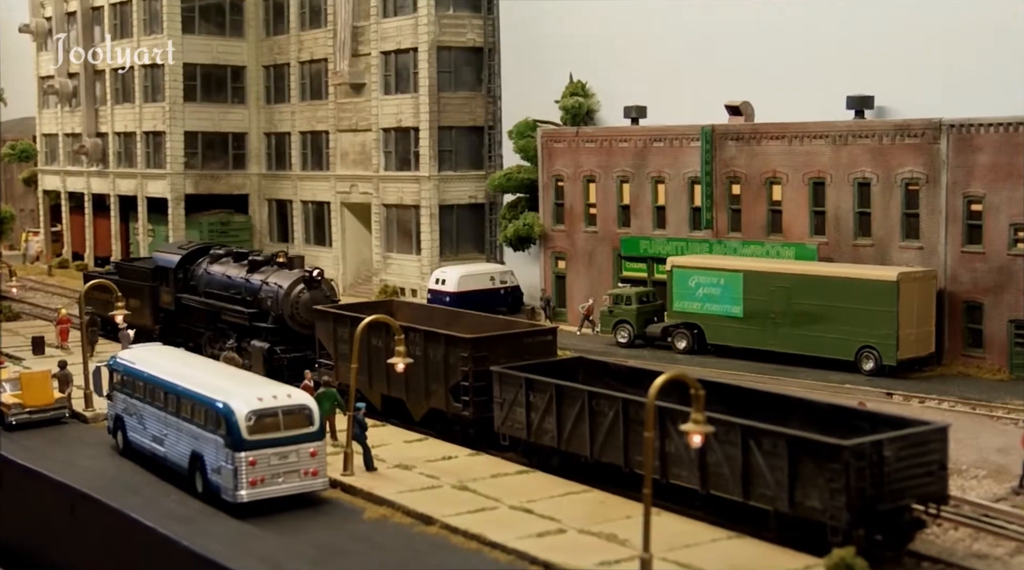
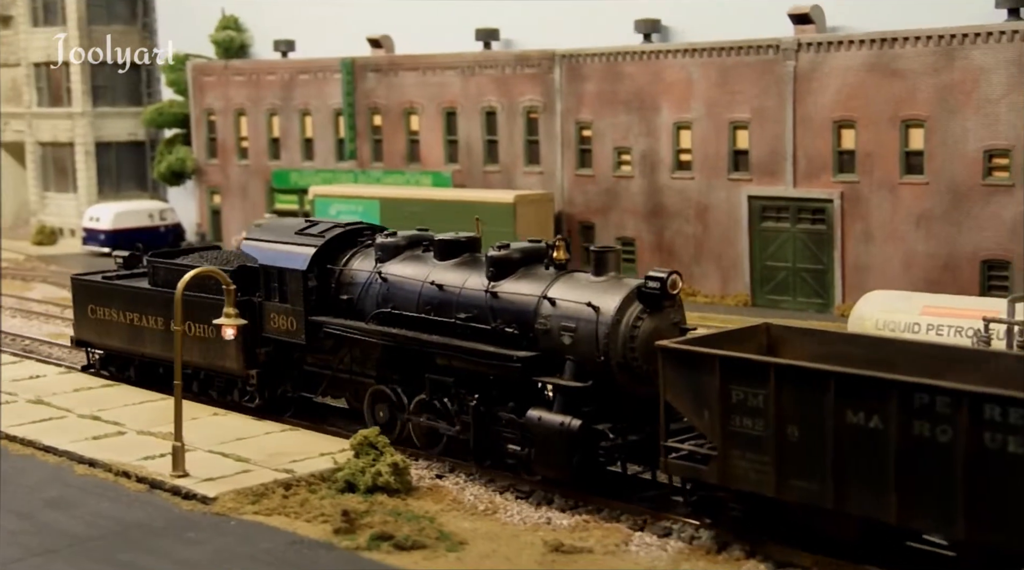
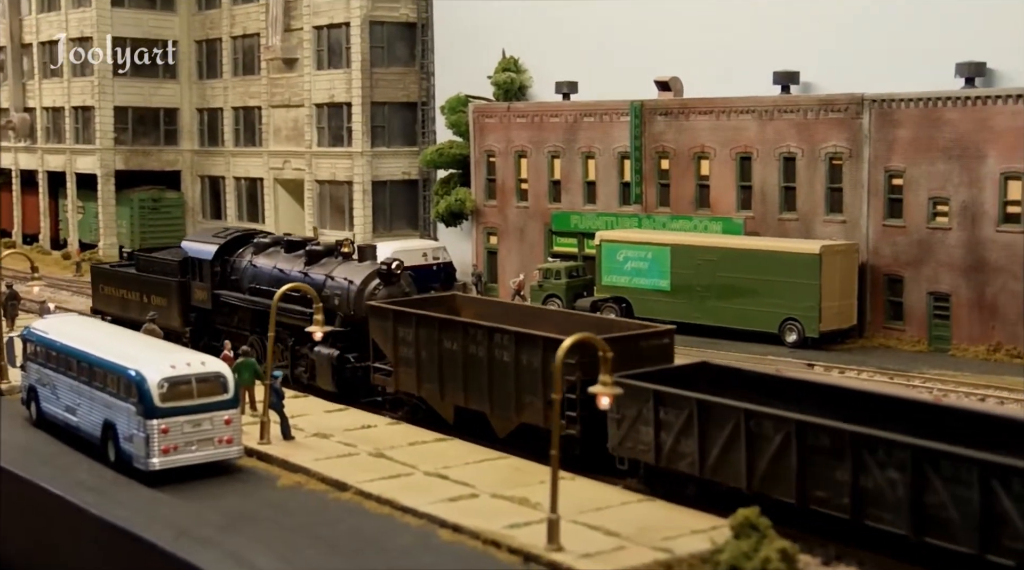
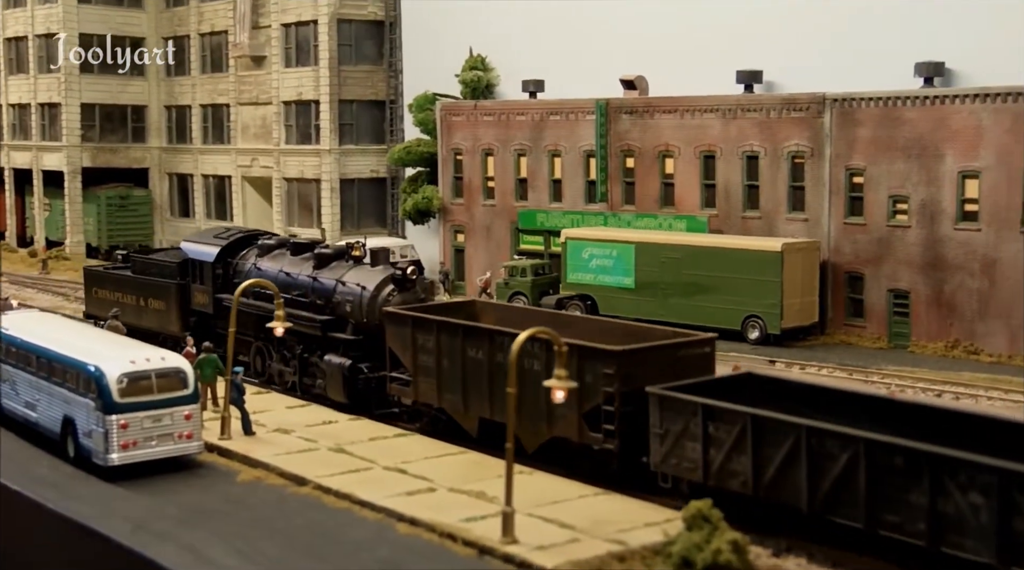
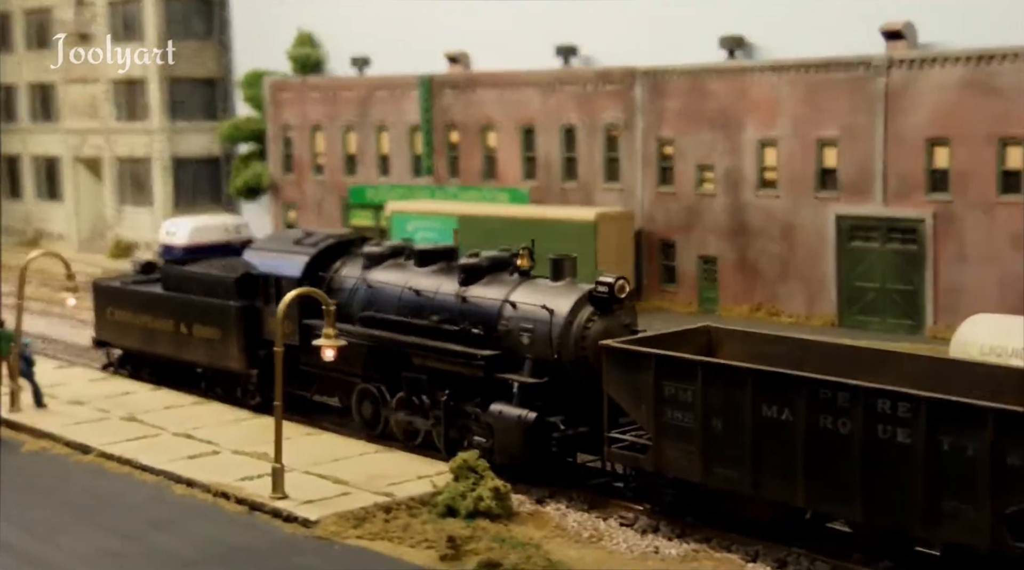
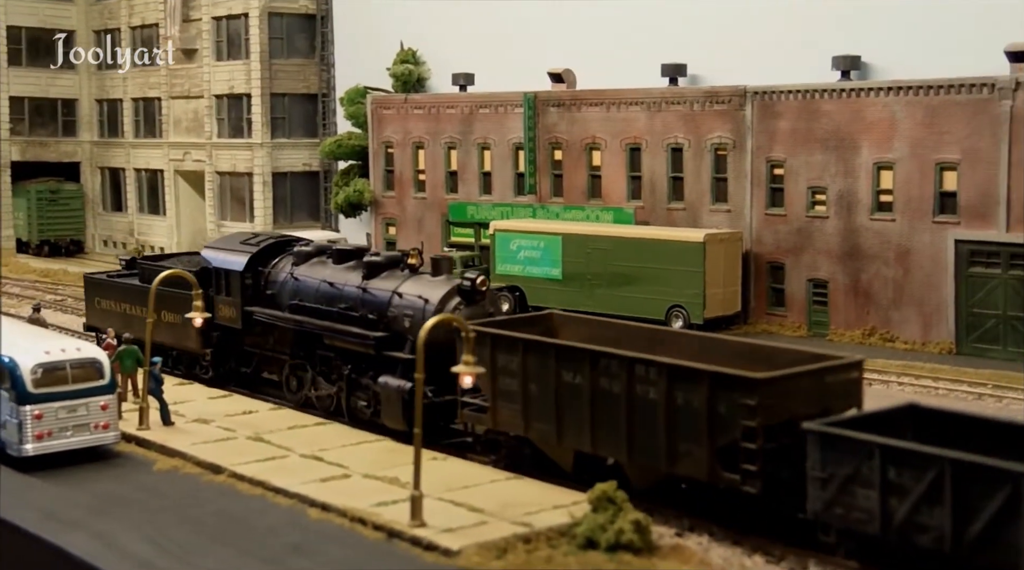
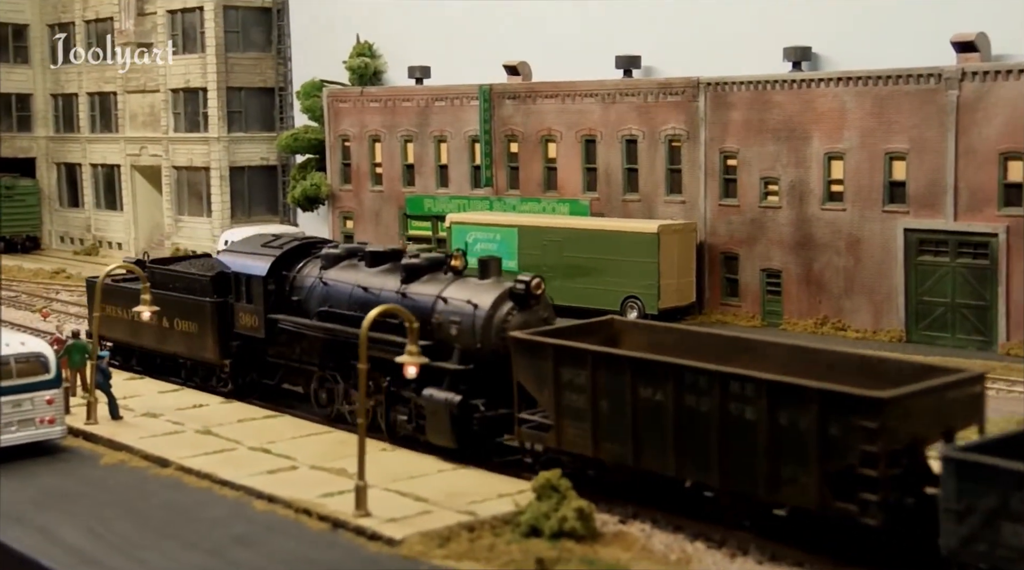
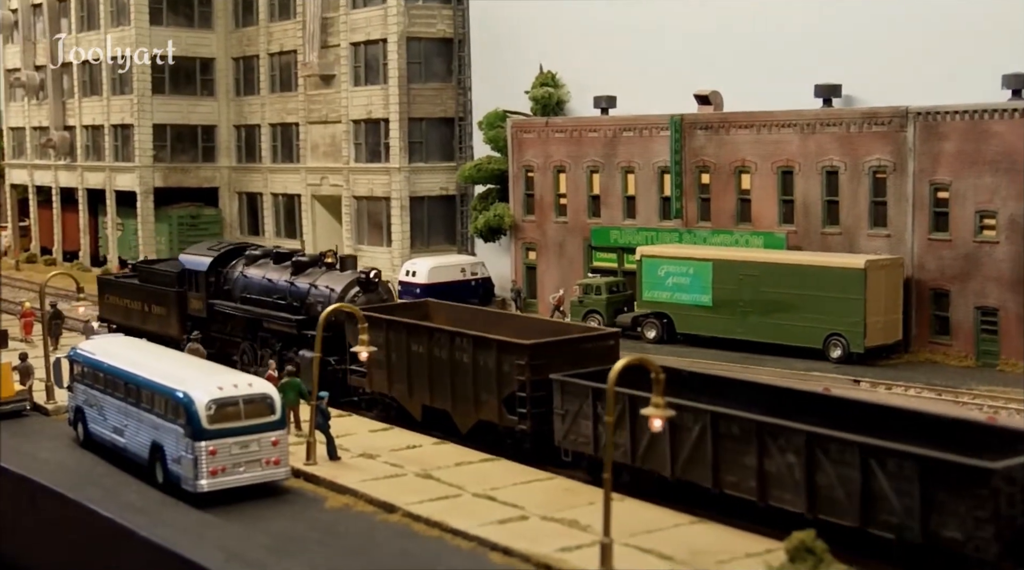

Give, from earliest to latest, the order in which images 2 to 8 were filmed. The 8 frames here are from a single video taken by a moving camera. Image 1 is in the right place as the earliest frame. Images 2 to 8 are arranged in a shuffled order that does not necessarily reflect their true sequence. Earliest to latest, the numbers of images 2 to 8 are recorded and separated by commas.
8, 3, 4, 6, 7, 5, 2
